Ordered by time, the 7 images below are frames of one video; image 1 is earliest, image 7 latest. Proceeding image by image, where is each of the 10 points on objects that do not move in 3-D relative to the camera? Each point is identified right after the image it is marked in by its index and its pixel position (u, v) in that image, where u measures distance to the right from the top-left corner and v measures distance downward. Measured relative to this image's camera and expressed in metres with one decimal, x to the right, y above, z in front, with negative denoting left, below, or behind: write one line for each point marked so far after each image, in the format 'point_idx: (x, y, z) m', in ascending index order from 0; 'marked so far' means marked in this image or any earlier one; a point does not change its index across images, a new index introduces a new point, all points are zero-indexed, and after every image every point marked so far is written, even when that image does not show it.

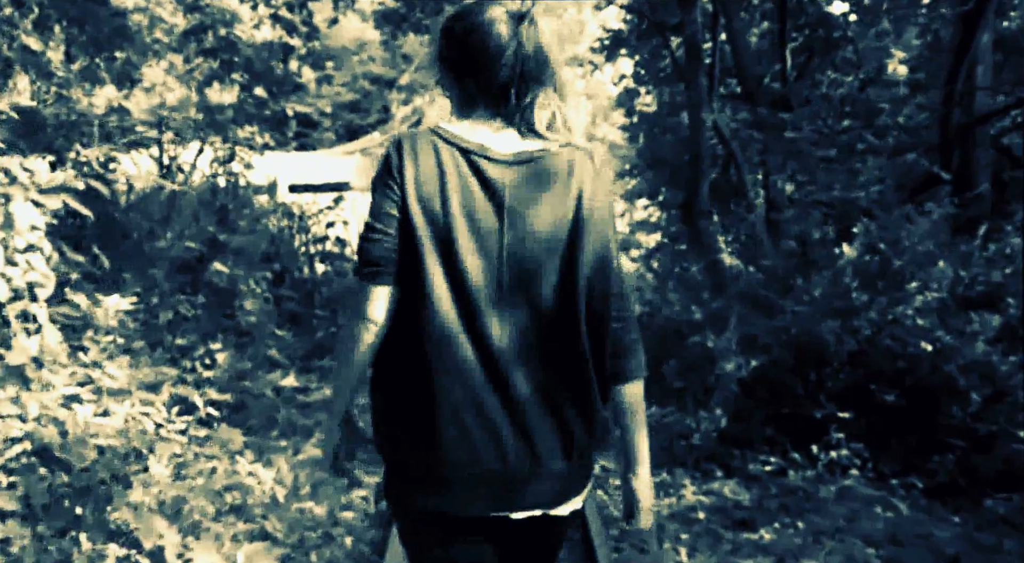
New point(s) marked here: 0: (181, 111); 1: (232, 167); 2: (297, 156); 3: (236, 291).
0: (-2.3, +1.2, +7.7) m
1: (-2.0, +0.9, +7.7) m
2: (-1.6, +1.0, +7.7) m
3: (-2.1, -0.1, +7.7) m
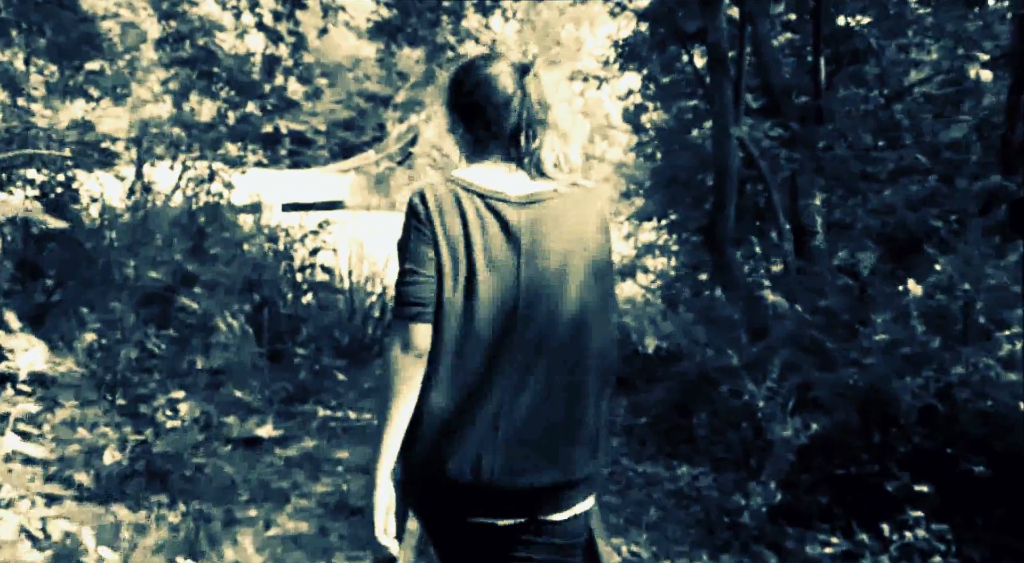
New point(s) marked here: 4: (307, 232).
0: (-2.3, +1.0, +7.0) m
1: (-2.0, +0.7, +7.0) m
2: (-1.5, +0.8, +7.1) m
3: (-2.1, -0.3, +7.0) m
4: (-1.3, +0.4, +7.1) m
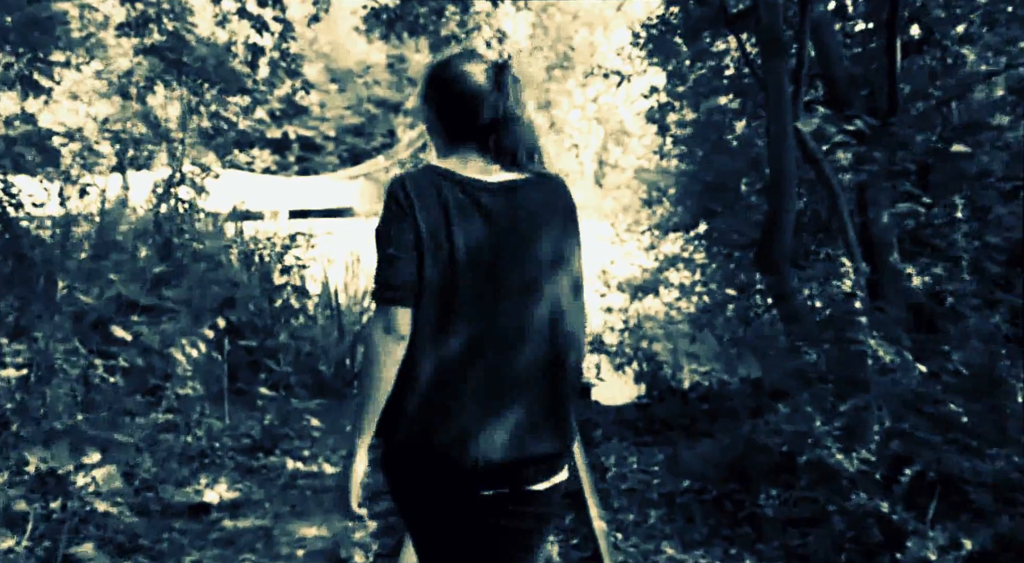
0: (-2.2, +0.9, +6.0) m
1: (-1.9, +0.5, +6.1) m
2: (-1.5, +0.6, +6.1) m
3: (-2.1, -0.4, +6.0) m
4: (-1.3, +0.3, +6.1) m
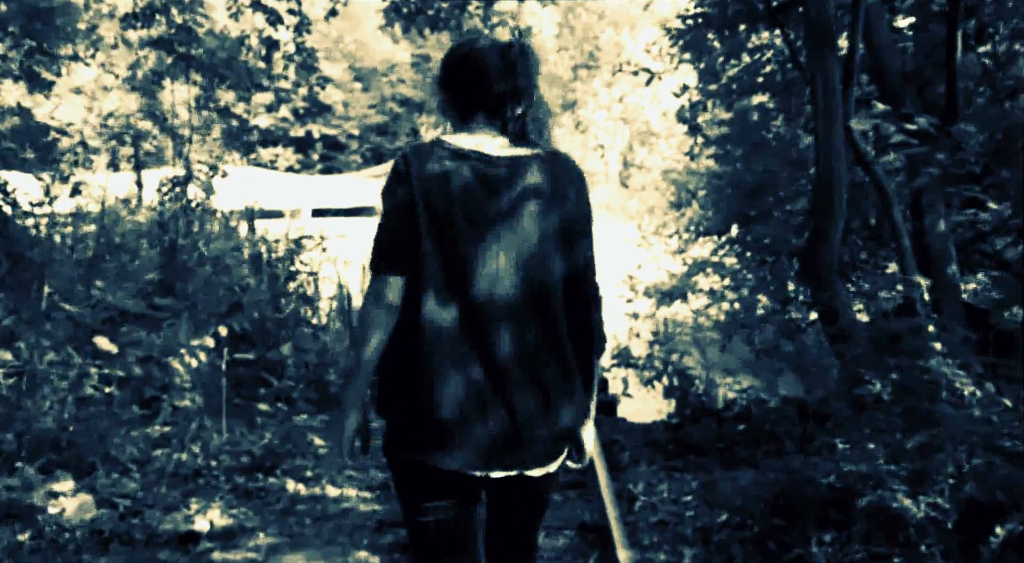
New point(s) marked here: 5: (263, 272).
0: (-2.1, +0.9, +5.7) m
1: (-1.8, +0.5, +5.7) m
2: (-1.3, +0.6, +5.7) m
3: (-1.9, -0.4, +5.7) m
4: (-1.1, +0.2, +5.7) m
5: (-1.4, 0.0, +5.7) m
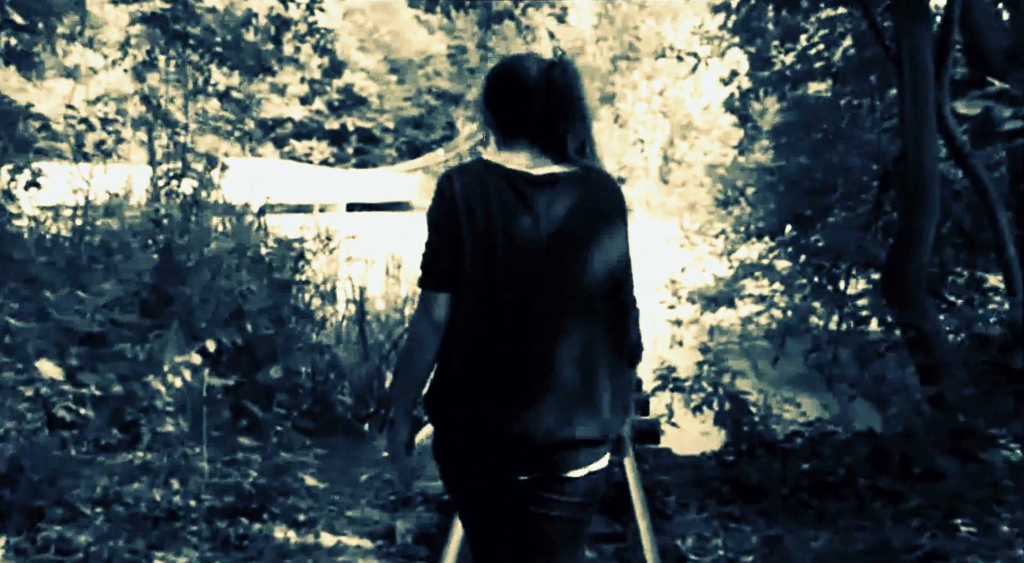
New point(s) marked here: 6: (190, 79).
0: (-1.9, +0.8, +5.1) m
1: (-1.6, +0.5, +5.1) m
2: (-1.2, +0.6, +5.1) m
3: (-1.8, -0.5, +5.1) m
4: (-1.0, +0.2, +5.1) m
5: (-1.2, 0.0, +5.1) m
6: (-1.6, +1.0, +5.1) m
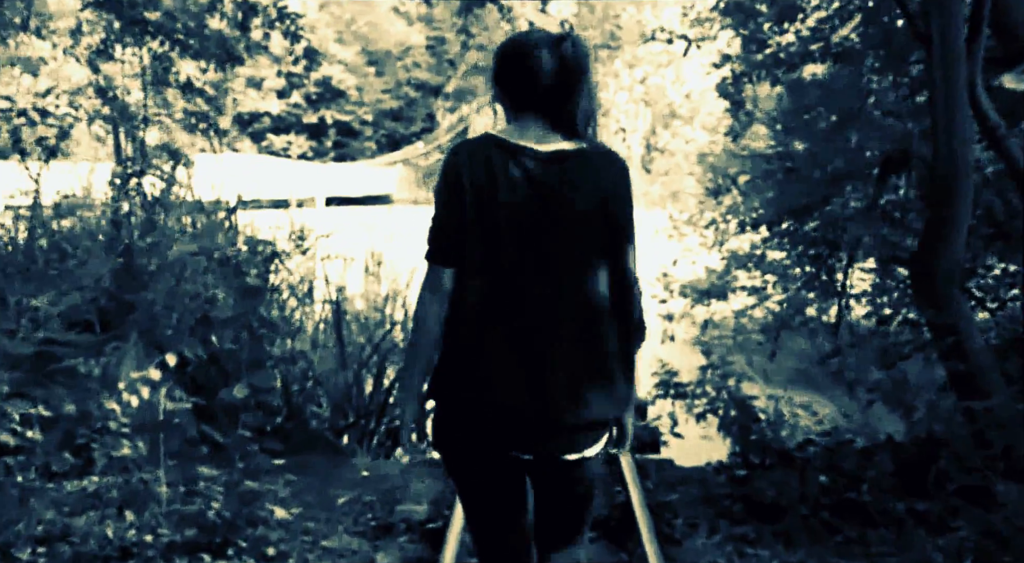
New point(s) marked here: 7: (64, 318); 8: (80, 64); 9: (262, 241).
0: (-2.0, +0.8, +4.7) m
1: (-1.7, +0.4, +4.7) m
2: (-1.3, +0.6, +4.7) m
3: (-1.8, -0.5, +4.7) m
4: (-1.0, +0.2, +4.7) m
5: (-1.3, 0.0, +4.7) m
6: (-1.7, +1.0, +4.7) m
7: (-2.0, -0.1, +4.7) m
8: (-2.0, +1.0, +4.7) m
9: (-1.2, +0.2, +4.7) m
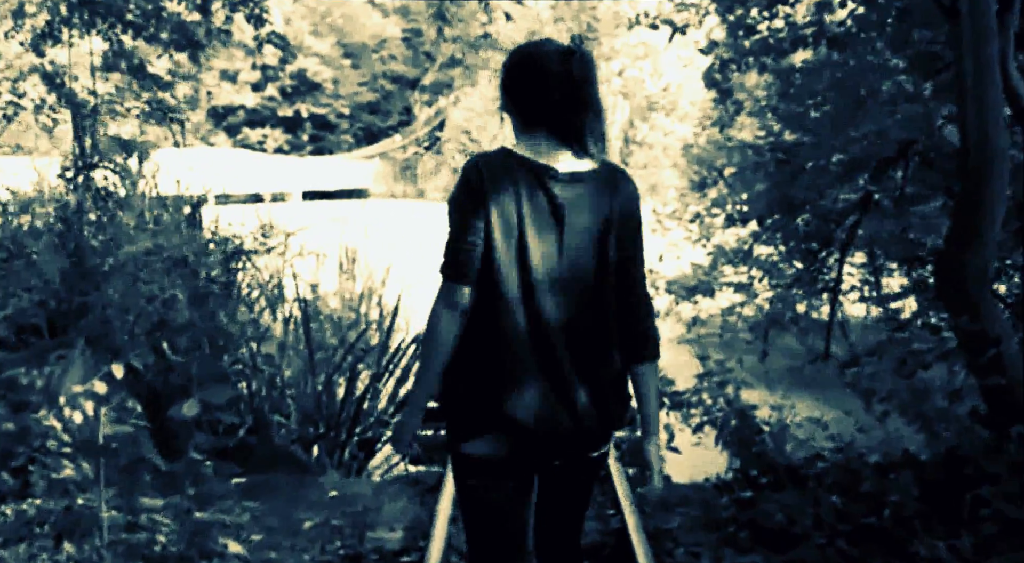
0: (-2.1, +0.8, +4.3) m
1: (-1.8, +0.4, +4.3) m
2: (-1.3, +0.5, +4.3) m
3: (-1.9, -0.5, +4.3) m
4: (-1.1, +0.2, +4.3) m
5: (-1.4, 0.0, +4.3) m
6: (-1.8, +1.0, +4.3) m
7: (-2.1, -0.1, +4.3) m
8: (-2.1, +1.0, +4.3) m
9: (-1.2, +0.2, +4.3) m
